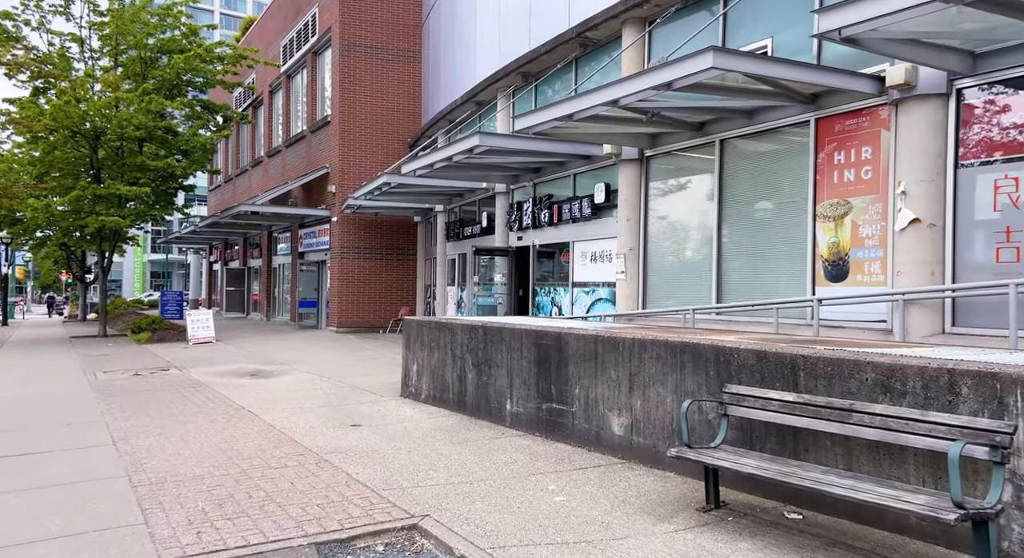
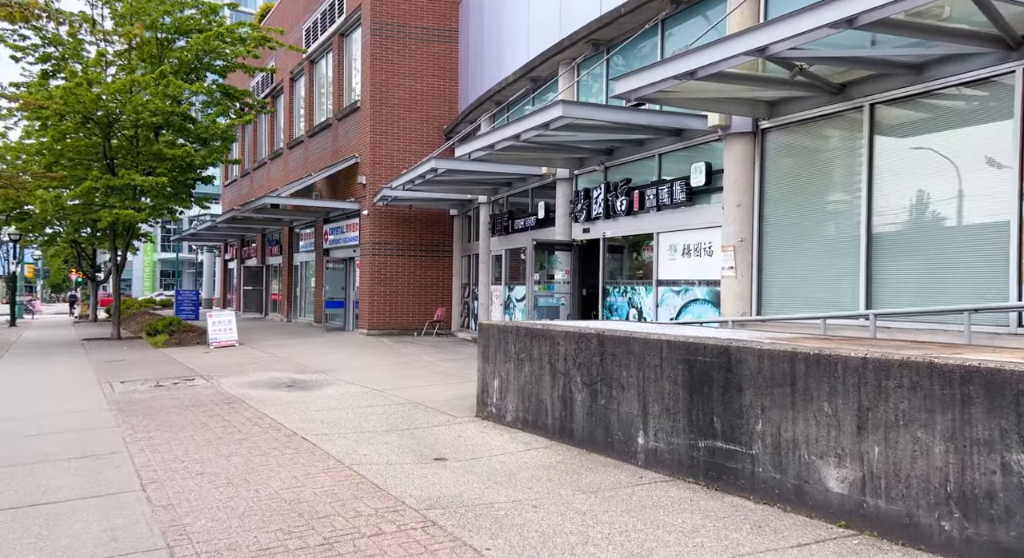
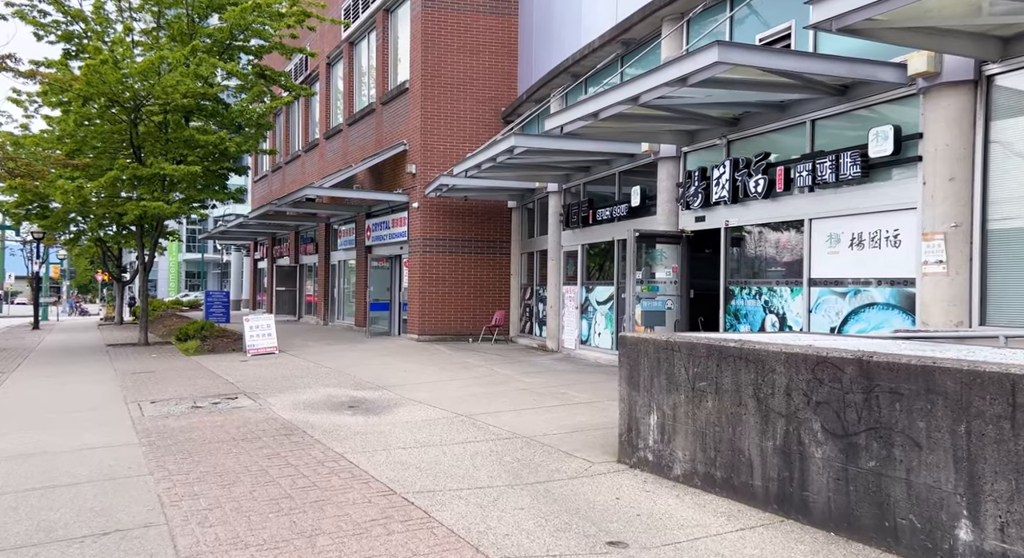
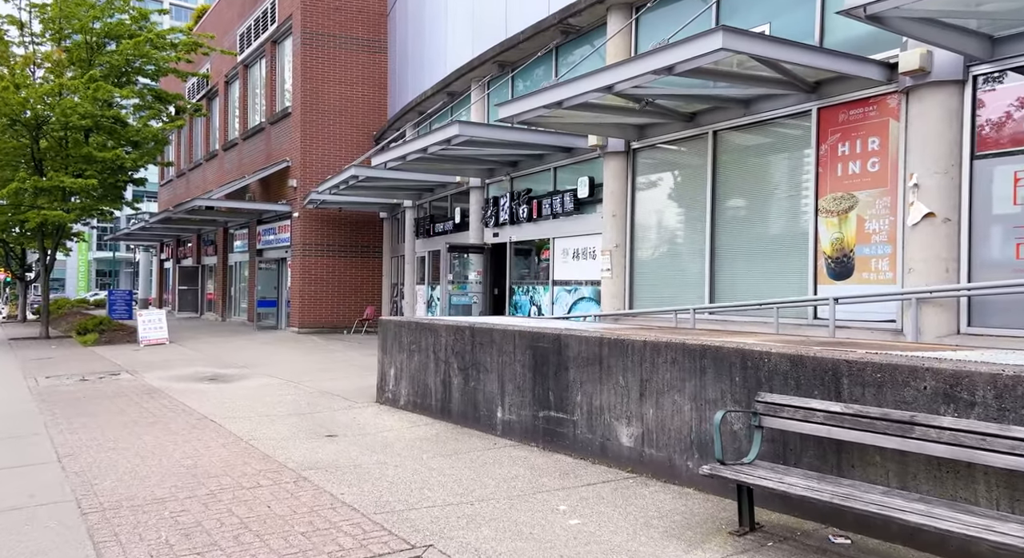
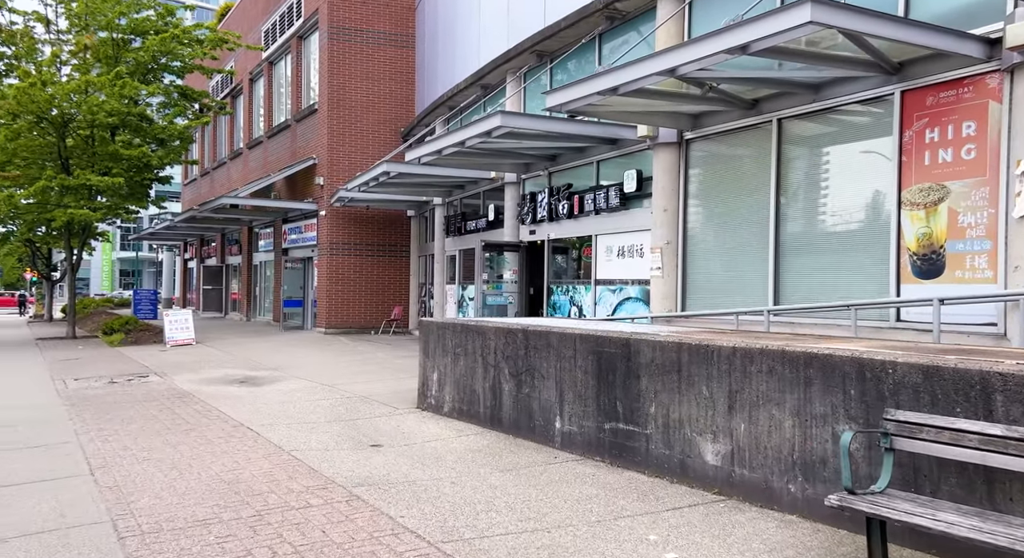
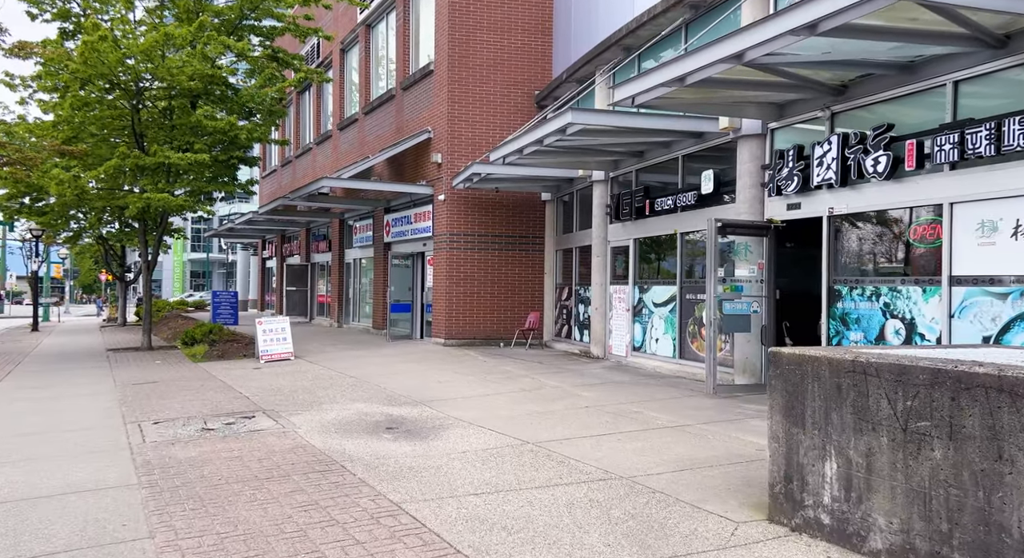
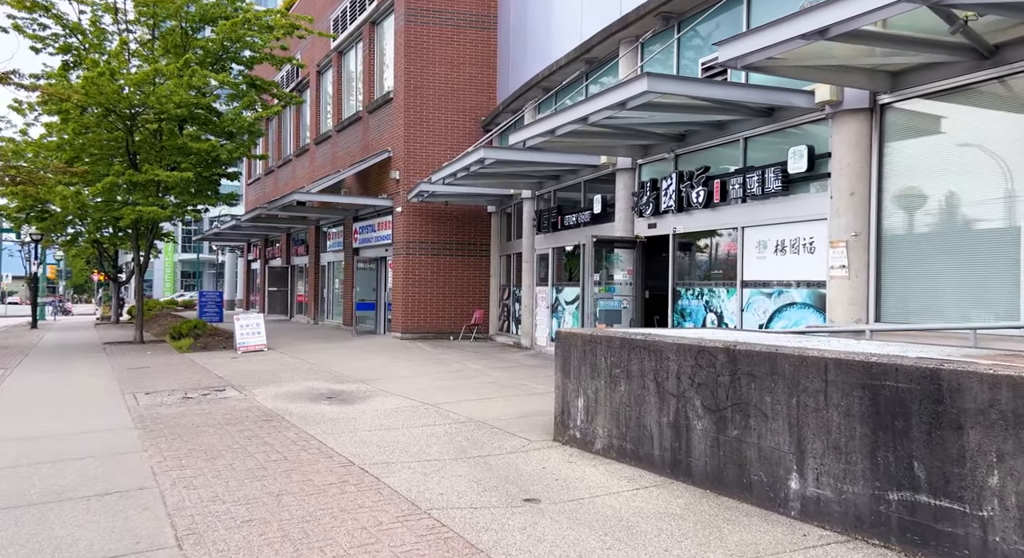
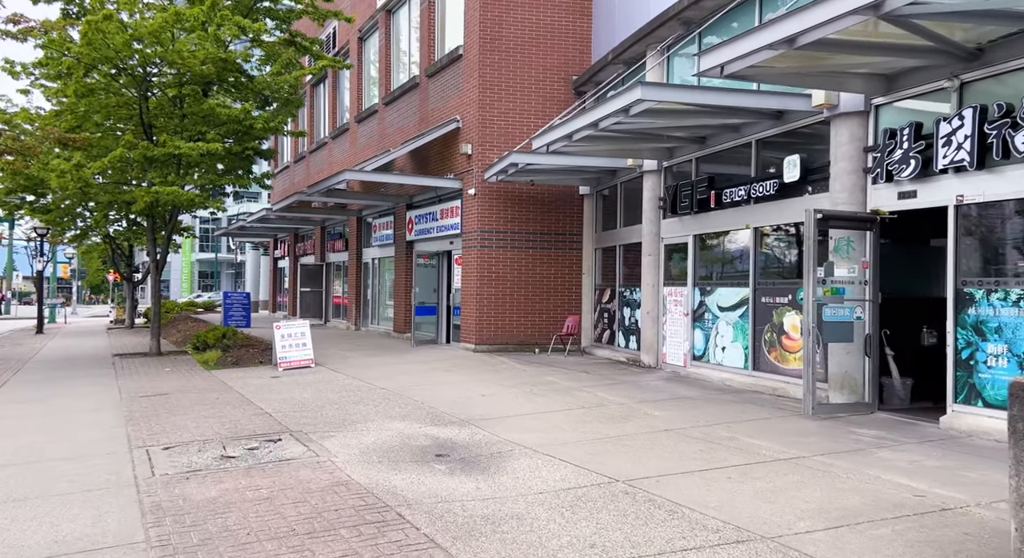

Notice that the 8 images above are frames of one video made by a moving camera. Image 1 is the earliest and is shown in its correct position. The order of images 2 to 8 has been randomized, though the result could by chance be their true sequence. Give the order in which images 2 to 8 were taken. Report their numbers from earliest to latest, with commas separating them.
4, 5, 2, 7, 3, 6, 8
